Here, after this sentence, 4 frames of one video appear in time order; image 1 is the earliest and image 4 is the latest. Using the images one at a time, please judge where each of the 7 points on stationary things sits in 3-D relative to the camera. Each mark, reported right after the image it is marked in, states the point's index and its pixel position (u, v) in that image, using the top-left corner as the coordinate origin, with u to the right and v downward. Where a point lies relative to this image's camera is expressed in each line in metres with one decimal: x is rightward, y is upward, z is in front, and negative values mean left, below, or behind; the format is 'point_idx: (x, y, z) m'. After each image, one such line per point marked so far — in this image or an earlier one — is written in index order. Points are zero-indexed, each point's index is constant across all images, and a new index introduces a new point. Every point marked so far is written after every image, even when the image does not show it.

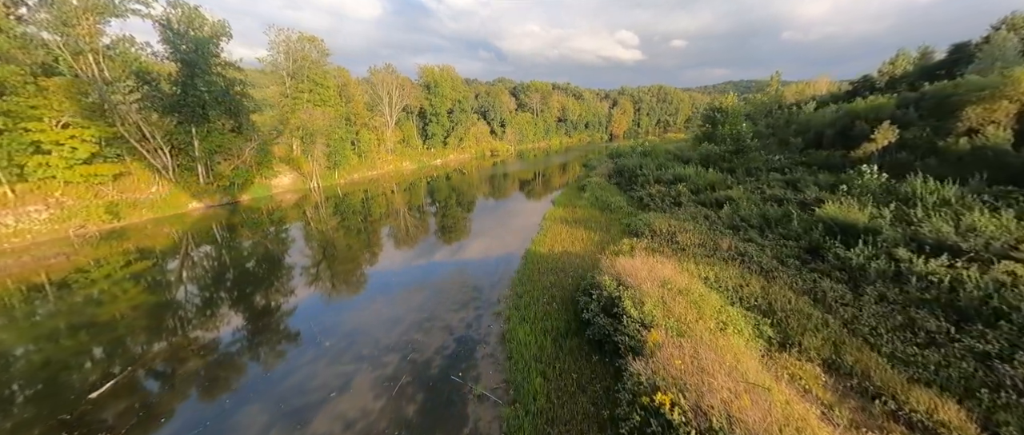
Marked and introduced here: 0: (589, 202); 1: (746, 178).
0: (+4.3, +0.8, +20.0) m
1: (+11.0, +1.8, +17.2) m
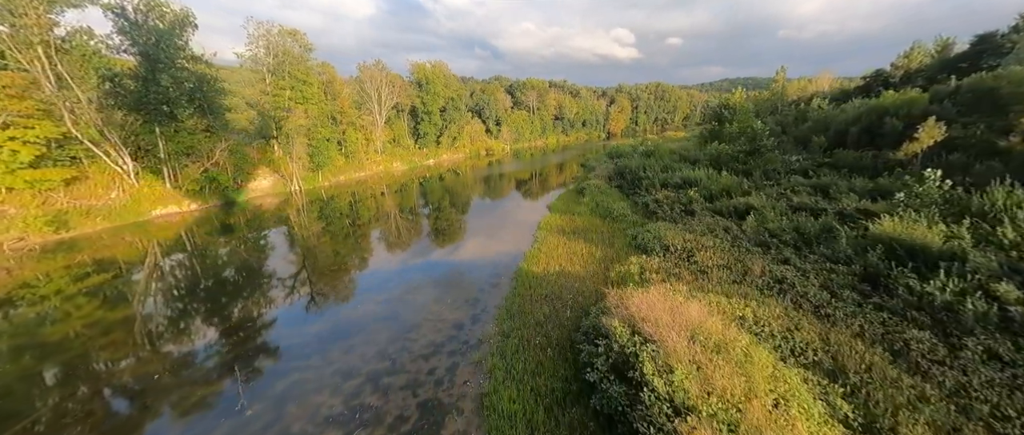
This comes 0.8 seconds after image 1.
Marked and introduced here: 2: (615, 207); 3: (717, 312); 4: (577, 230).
0: (+3.9, +0.4, +18.1) m
1: (+10.6, +1.5, +15.3) m
2: (+4.8, +0.5, +17.3) m
3: (+3.8, -1.7, +6.8) m
4: (+2.8, -0.5, +15.4) m
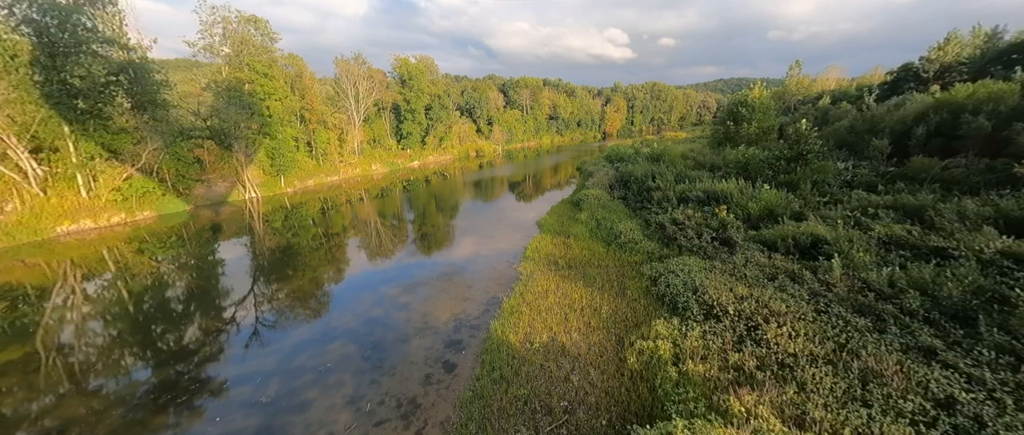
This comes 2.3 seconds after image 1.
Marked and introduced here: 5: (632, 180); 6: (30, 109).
0: (+3.1, -0.5, +14.4) m
1: (+9.9, +0.6, +11.7) m
2: (+4.0, -0.4, +13.6) m
3: (+3.2, -2.7, +3.0) m
4: (+2.0, -1.4, +11.6) m
5: (+6.4, +2.0, +19.5) m
6: (-25.6, +5.5, +18.9) m
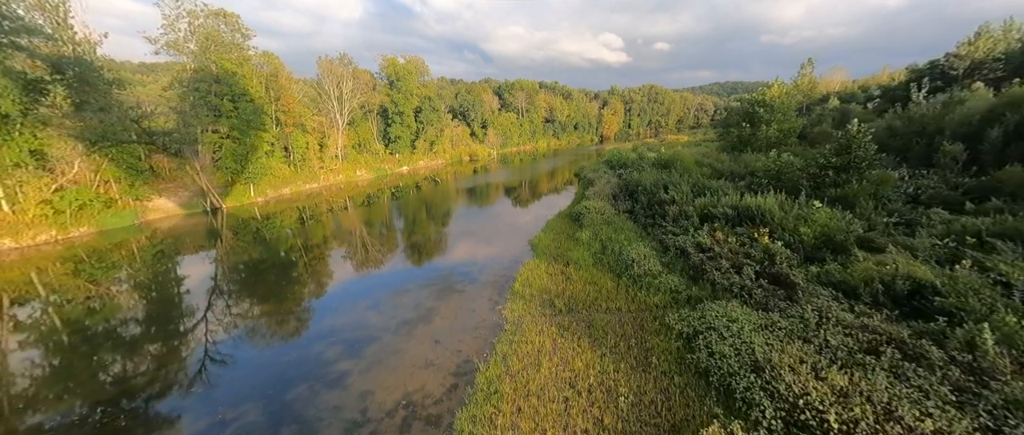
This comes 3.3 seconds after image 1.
0: (+2.6, -1.2, +11.8) m
1: (+9.4, -0.1, +9.1) m
2: (+3.6, -1.1, +11.0) m
3: (+2.8, -3.3, +0.4) m
4: (+1.6, -2.1, +9.0) m
5: (+6.0, +1.3, +16.9) m
6: (-26.1, +4.6, +16.1) m
